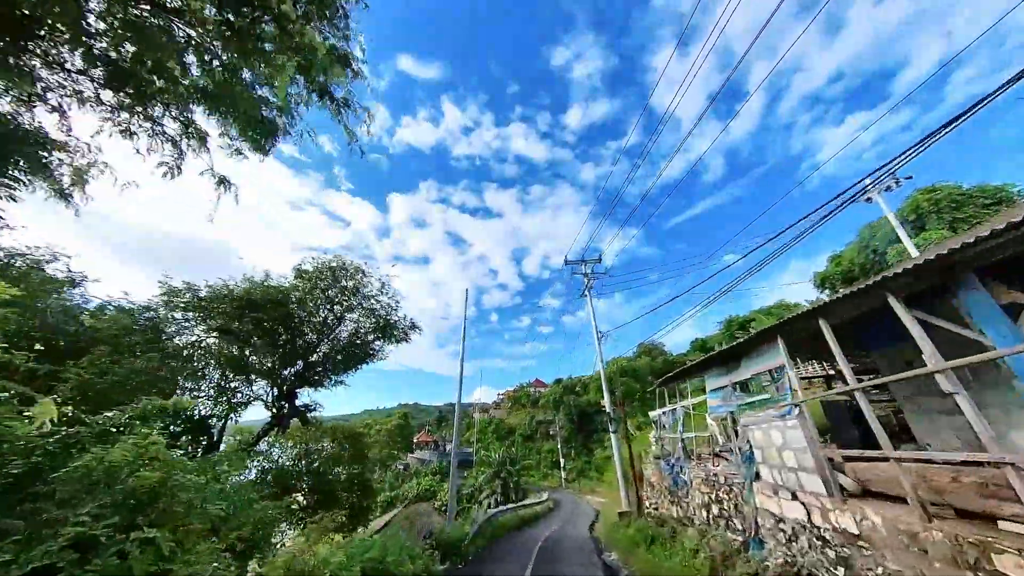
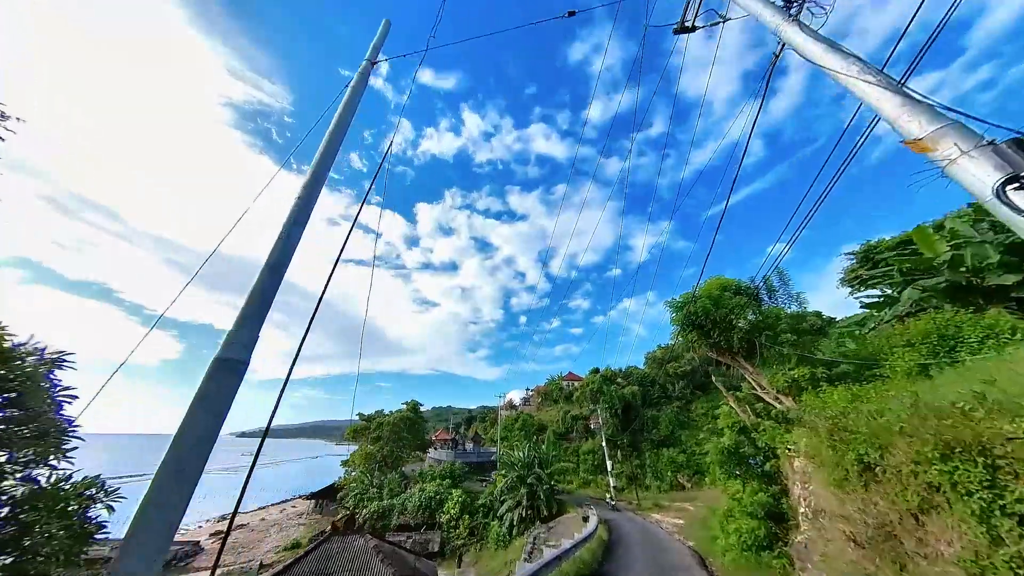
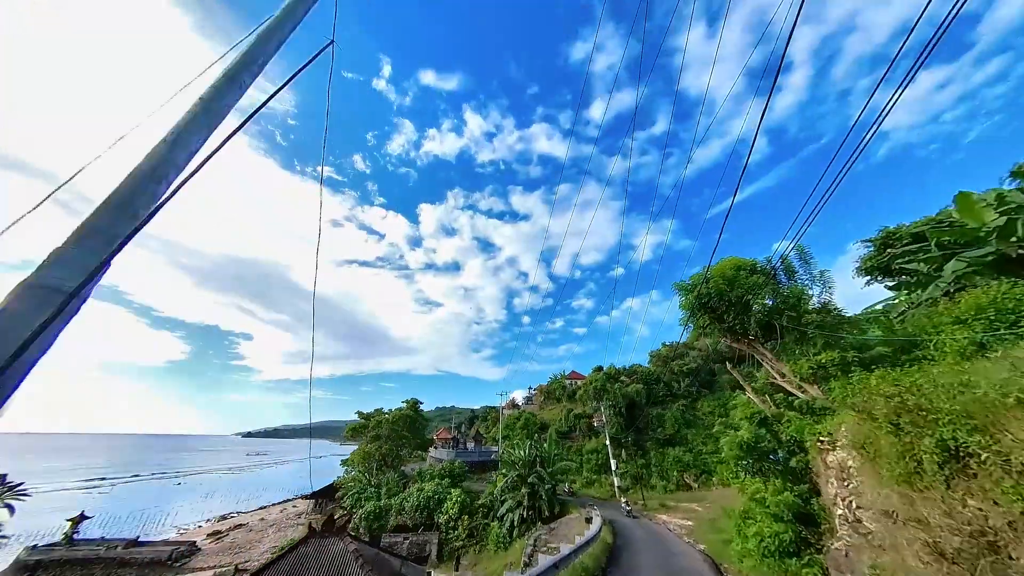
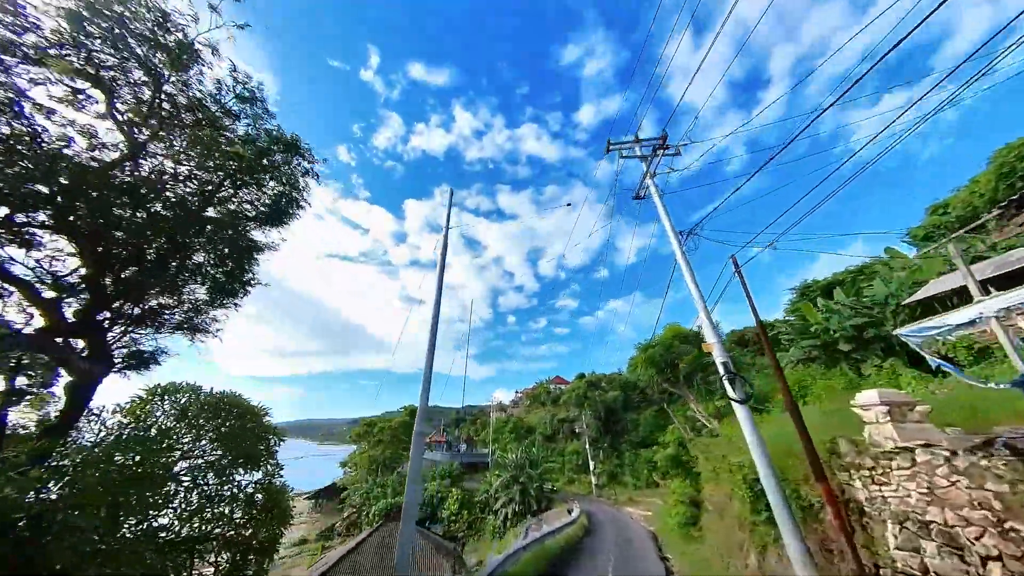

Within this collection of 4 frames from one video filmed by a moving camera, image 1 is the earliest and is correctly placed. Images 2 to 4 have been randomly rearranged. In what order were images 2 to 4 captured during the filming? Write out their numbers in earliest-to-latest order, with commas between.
4, 2, 3
